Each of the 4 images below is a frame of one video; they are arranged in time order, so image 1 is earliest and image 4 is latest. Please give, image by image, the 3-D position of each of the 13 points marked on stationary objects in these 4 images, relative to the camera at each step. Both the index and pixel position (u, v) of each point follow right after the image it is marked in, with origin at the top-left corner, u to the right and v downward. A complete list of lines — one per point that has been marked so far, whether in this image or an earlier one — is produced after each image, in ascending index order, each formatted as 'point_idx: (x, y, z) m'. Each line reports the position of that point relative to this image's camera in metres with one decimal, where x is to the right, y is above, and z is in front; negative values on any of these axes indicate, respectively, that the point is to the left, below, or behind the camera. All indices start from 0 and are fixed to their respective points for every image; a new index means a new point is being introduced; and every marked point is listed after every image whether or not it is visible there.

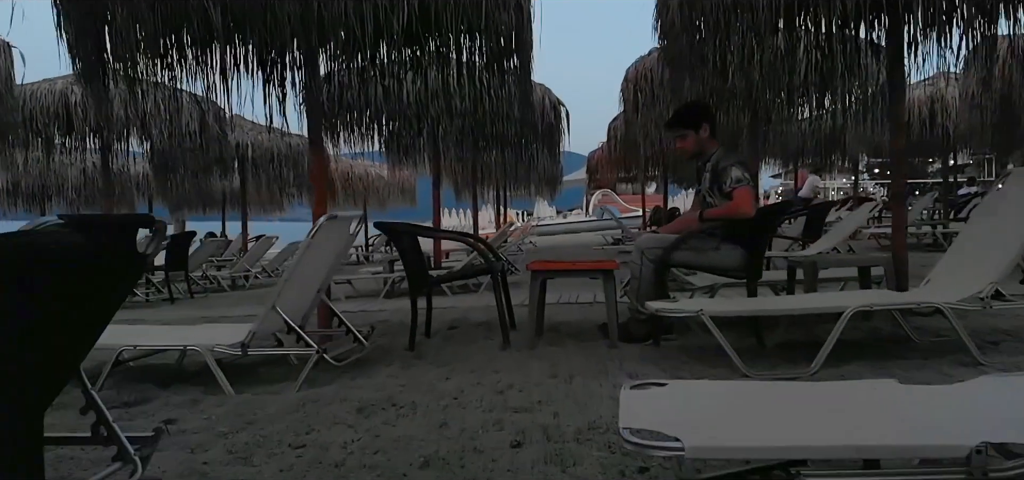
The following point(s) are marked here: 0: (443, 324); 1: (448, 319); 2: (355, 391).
0: (-0.3, -0.3, +4.4) m
1: (-0.3, -0.3, +4.5) m
2: (-0.4, -0.4, +3.0) m
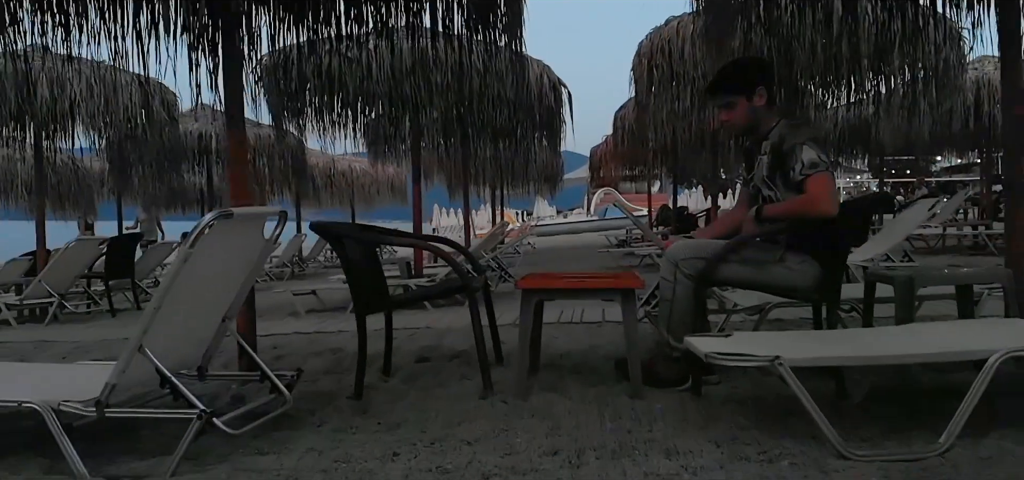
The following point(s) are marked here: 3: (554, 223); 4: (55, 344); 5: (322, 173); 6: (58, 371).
0: (-0.3, -0.4, +3.4) m
1: (-0.3, -0.3, +3.5) m
2: (-0.5, -0.4, +2.0) m
3: (+0.7, +0.3, +17.3) m
4: (-2.0, -0.4, +4.7) m
5: (-2.2, +0.8, +12.2) m
6: (-1.0, -0.3, +2.5) m
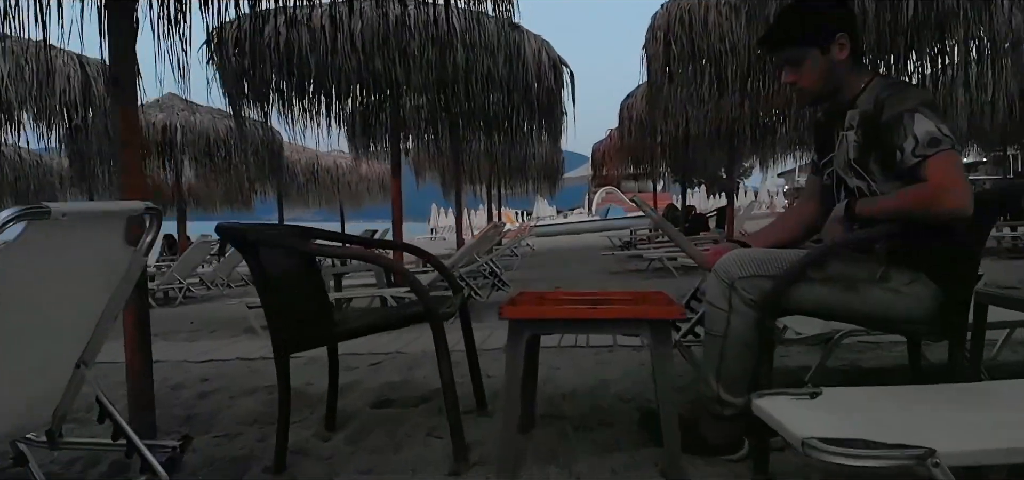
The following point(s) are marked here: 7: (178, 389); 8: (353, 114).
0: (-0.4, -0.4, +2.6) m
1: (-0.3, -0.4, +2.7) m
2: (-0.5, -0.5, +1.2) m
3: (+0.6, +0.3, +16.6) m
4: (-2.0, -0.5, +3.9) m
5: (-2.2, +0.7, +11.4) m
6: (-1.1, -0.3, +1.7) m
7: (-0.9, -0.4, +3.0) m
8: (-0.9, +0.7, +5.9) m
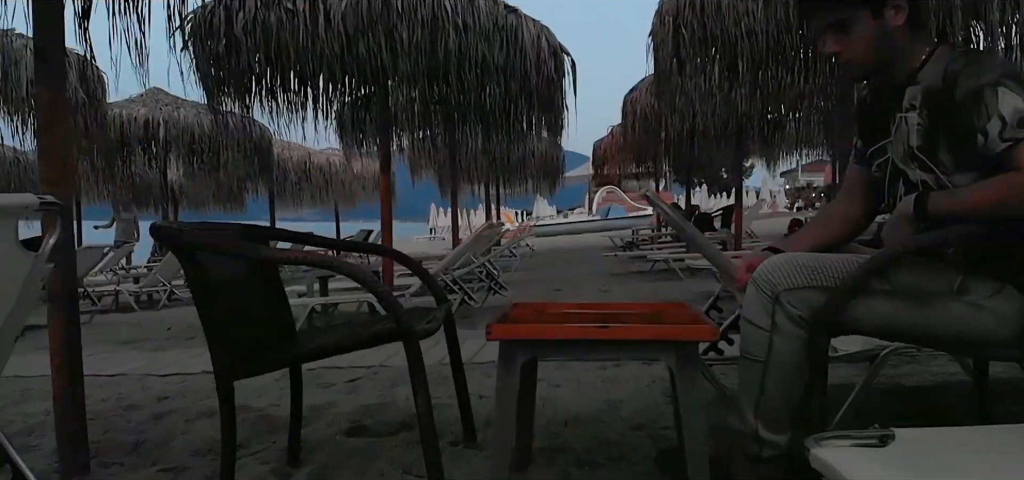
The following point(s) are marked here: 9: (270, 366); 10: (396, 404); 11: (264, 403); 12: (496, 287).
0: (-0.4, -0.4, +2.3) m
1: (-0.4, -0.4, +2.4) m
2: (-0.5, -0.5, +0.9) m
3: (+0.6, +0.3, +16.2) m
4: (-2.0, -0.5, +3.6) m
5: (-2.2, +0.7, +11.1) m
6: (-1.1, -0.3, +1.4) m
7: (-0.9, -0.4, +2.7) m
8: (-0.9, +0.7, +5.5) m
9: (-0.4, -0.2, +1.7) m
10: (-0.3, -0.4, +2.4) m
11: (-0.6, -0.4, +2.5) m
12: (-0.1, -0.2, +5.7) m
